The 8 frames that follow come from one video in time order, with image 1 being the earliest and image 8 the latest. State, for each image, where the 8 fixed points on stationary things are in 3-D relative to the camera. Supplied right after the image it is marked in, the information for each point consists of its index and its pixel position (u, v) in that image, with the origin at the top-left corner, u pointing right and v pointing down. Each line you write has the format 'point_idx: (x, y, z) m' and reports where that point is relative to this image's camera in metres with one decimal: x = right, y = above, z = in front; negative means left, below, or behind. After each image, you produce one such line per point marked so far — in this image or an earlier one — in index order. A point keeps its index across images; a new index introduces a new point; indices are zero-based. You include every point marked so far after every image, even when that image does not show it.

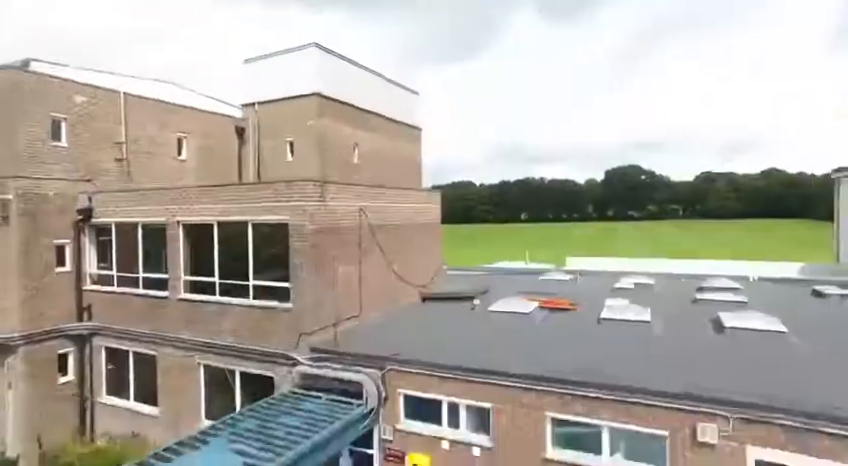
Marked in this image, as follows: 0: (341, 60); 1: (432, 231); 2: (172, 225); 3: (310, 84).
0: (-1.6, +3.1, +9.5) m
1: (+0.1, 0.0, +7.5) m
2: (-2.8, +0.1, +5.8) m
3: (-2.0, +2.5, +8.9) m
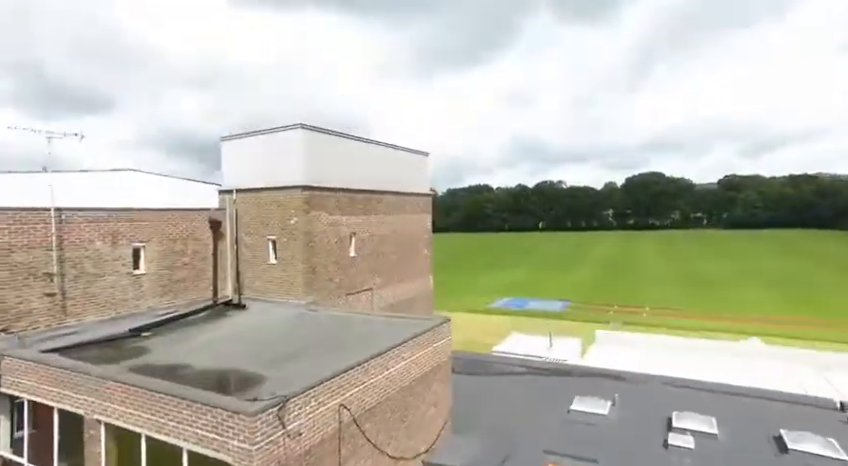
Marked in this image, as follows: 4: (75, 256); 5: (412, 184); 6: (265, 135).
0: (-1.4, +1.4, +8.0) m
1: (+0.2, -1.7, +6.0) m
2: (-2.8, -1.6, +4.3) m
3: (-1.9, +0.8, +7.4) m
4: (-4.0, -0.3, +5.9) m
5: (-0.3, +0.9, +10.0) m
6: (-2.4, +1.4, +7.7) m
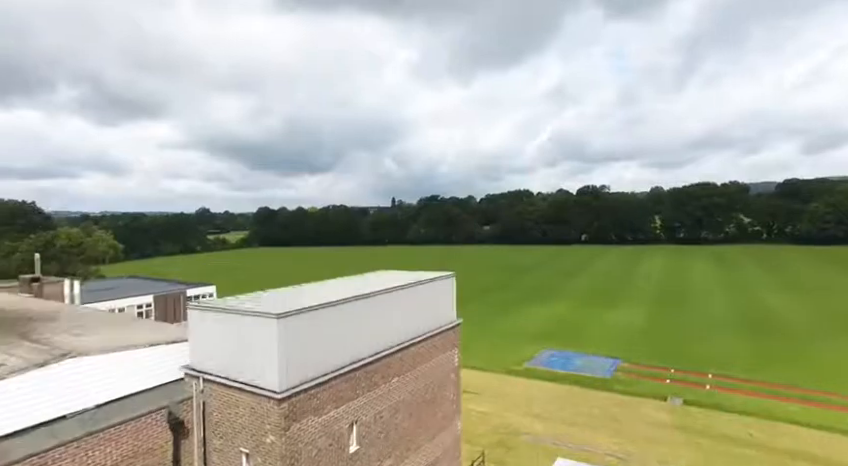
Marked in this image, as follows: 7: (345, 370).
0: (-1.2, -0.9, +6.1) m
1: (+0.3, -4.0, +4.1) m
2: (-2.8, -4.0, +2.6) m
3: (-1.7, -1.5, +5.6) m
4: (-3.9, -2.6, +4.3) m
5: (+0.1, -1.4, +8.1) m
6: (-2.2, -0.9, +5.9) m
7: (-0.9, -1.6, +6.3) m
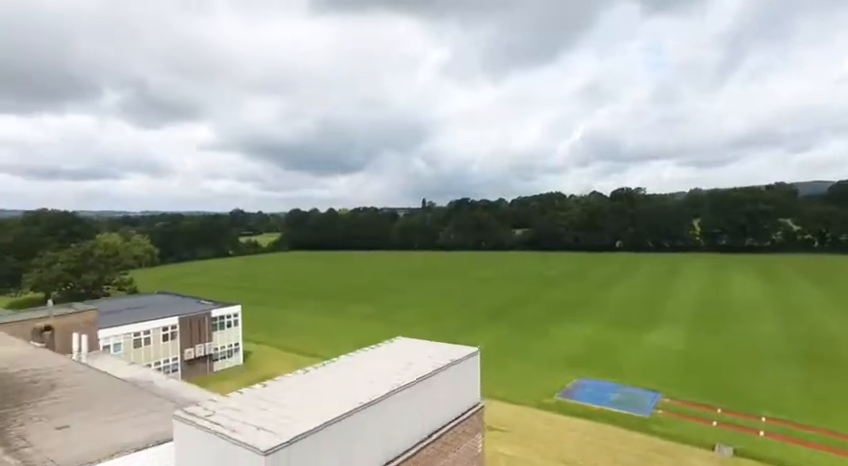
0: (-1.1, -2.0, +5.2) m
1: (+0.3, -5.1, +3.1) m
2: (-2.9, -5.1, +1.9) m
3: (-1.5, -2.6, +4.8) m
4: (-3.9, -3.7, +3.6) m
5: (+0.3, -2.5, +7.1) m
6: (-2.0, -2.0, +5.1) m
7: (-0.7, -2.8, +5.4) m
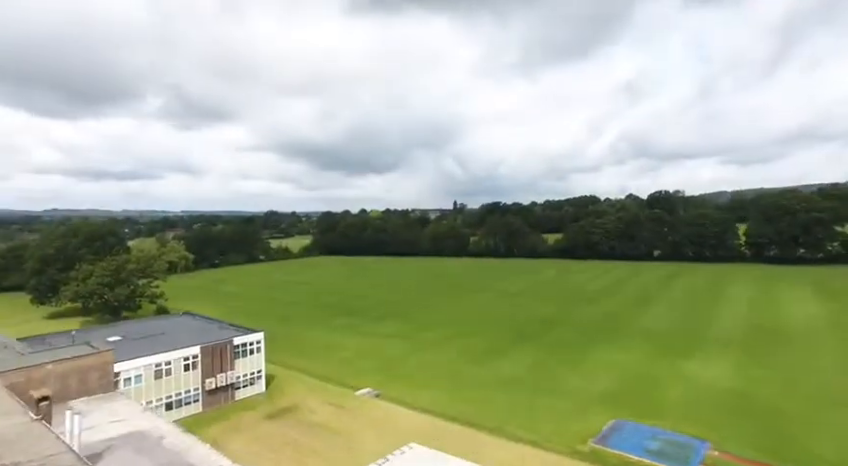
0: (-1.1, -3.5, +4.1) m
1: (+0.1, -6.6, +1.9) m
2: (-3.1, -6.5, +0.9) m
3: (-1.6, -4.1, +3.7) m
4: (-4.0, -5.2, +2.6) m
5: (+0.4, -3.9, +5.9) m
6: (-2.1, -3.5, +4.0) m
7: (-0.7, -4.2, +4.3) m
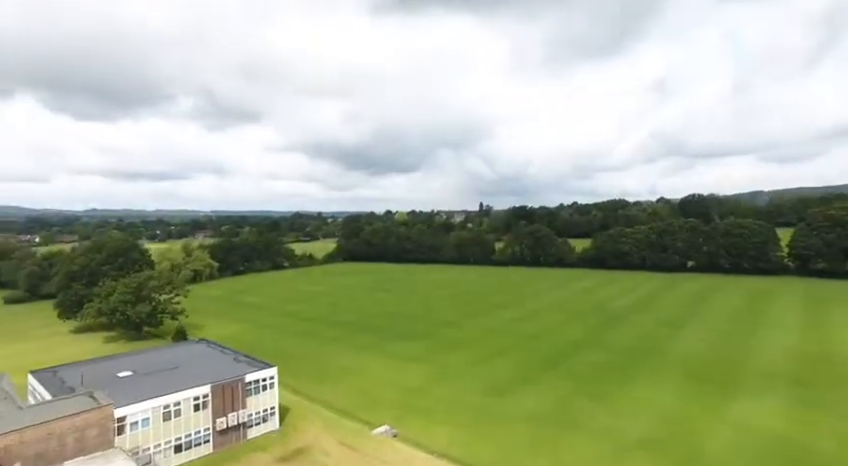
0: (-1.3, -5.2, +2.7) m
1: (-0.2, -8.3, +0.5) m
2: (-3.5, -8.2, -0.4) m
3: (-1.8, -5.8, +2.3) m
4: (-4.3, -6.9, +1.4) m
5: (+0.3, -5.6, +4.4) m
6: (-2.3, -5.1, +2.7) m
7: (-0.9, -5.9, +2.9) m
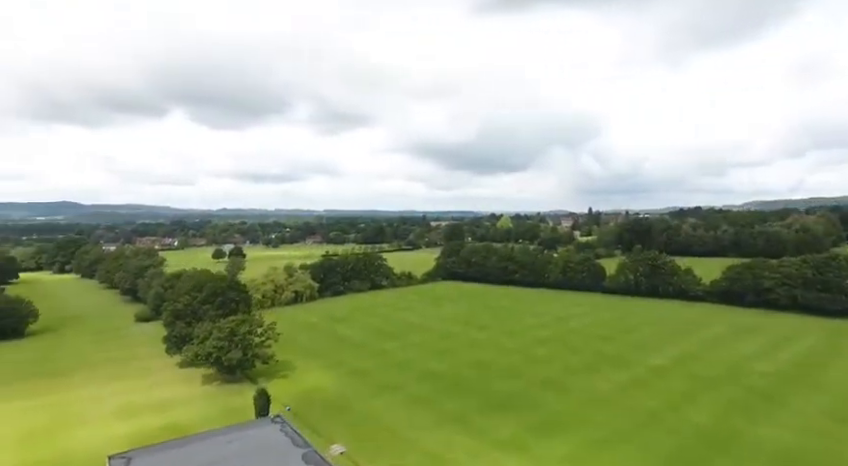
0: (-2.4, -9.7, -1.2) m
1: (-1.7, -12.9, -3.6) m
2: (-5.1, -12.8, -3.8) m
3: (-3.0, -10.3, -1.5) m
4: (-5.6, -11.5, -1.9) m
5: (-0.4, -10.1, +0.2) m
6: (-3.3, -9.7, -1.1) m
7: (-2.0, -10.4, -1.1) m
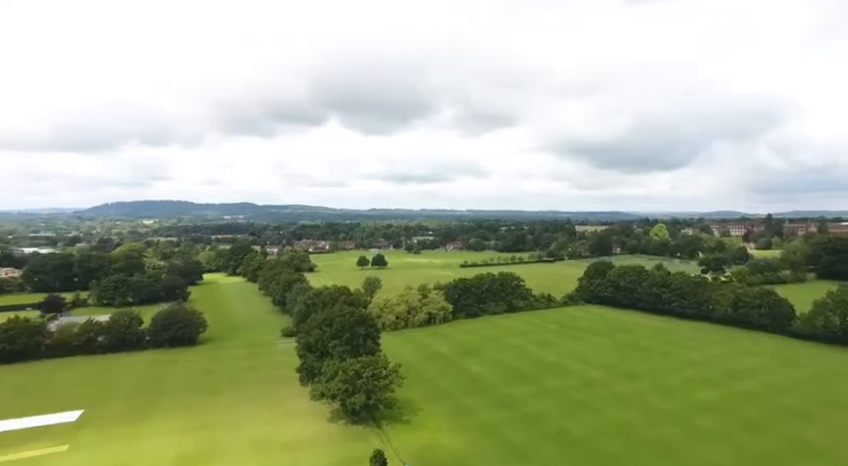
0: (-4.5, -13.5, -4.5) m
1: (-4.5, -16.7, -7.0) m
2: (-7.9, -16.7, -6.3) m
3: (-5.2, -14.2, -4.6) m
4: (-7.8, -15.3, -4.3) m
5: (-2.3, -14.0, -3.7) m
6: (-5.4, -13.5, -4.1) m
7: (-4.1, -14.3, -4.5) m
